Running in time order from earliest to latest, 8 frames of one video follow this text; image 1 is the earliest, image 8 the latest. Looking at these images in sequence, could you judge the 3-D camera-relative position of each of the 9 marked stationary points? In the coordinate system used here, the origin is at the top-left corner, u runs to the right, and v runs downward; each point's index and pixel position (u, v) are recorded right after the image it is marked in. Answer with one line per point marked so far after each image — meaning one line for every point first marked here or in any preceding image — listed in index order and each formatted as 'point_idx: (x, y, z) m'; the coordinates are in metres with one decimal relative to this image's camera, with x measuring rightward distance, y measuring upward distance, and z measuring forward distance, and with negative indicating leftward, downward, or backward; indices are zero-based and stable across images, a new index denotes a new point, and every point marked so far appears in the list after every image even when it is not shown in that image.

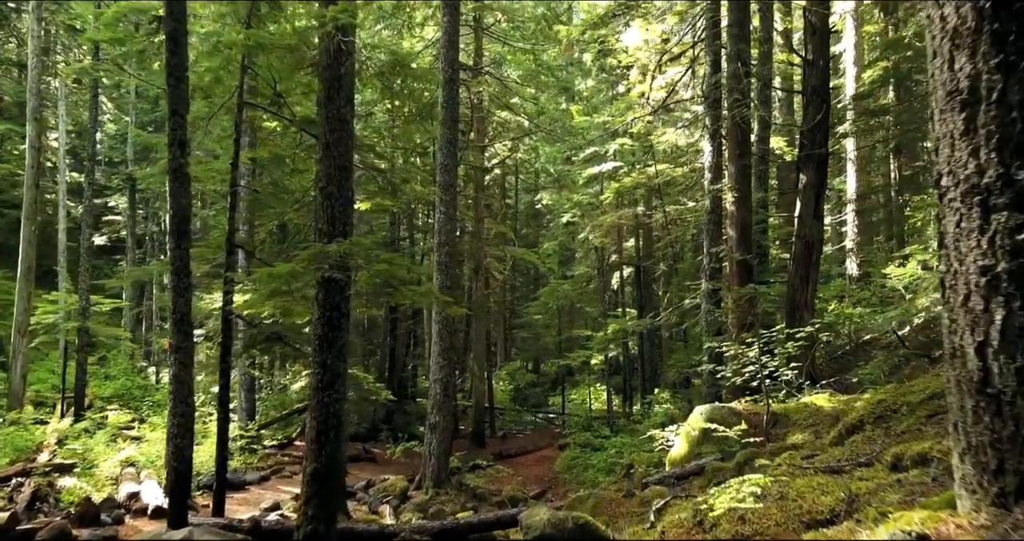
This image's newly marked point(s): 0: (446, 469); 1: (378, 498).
0: (-1.2, -3.7, +13.5) m
1: (-2.3, -3.9, +12.5) m
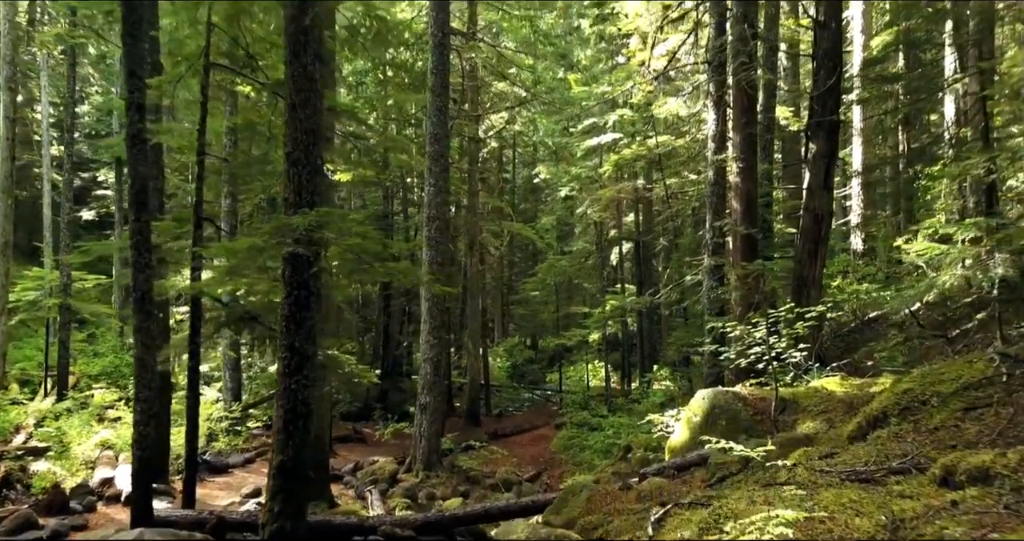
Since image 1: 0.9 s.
0: (-1.3, -3.2, +13.0) m
1: (-2.4, -3.5, +12.1) m
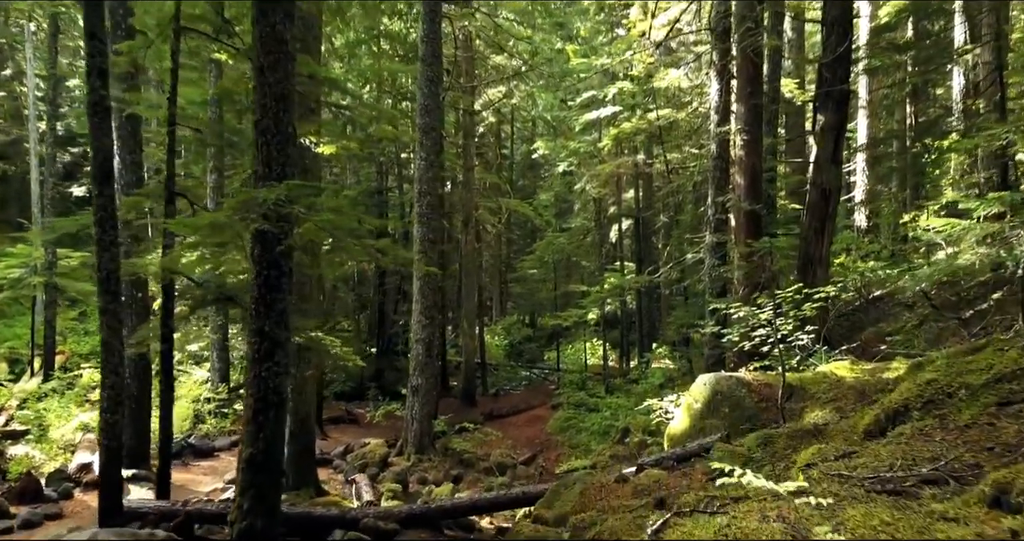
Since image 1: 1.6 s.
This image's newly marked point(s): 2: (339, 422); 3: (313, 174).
0: (-1.4, -2.8, +12.7) m
1: (-2.5, -3.1, +11.7) m
2: (-3.6, -3.2, +15.2) m
3: (-2.7, +1.3, +9.8) m
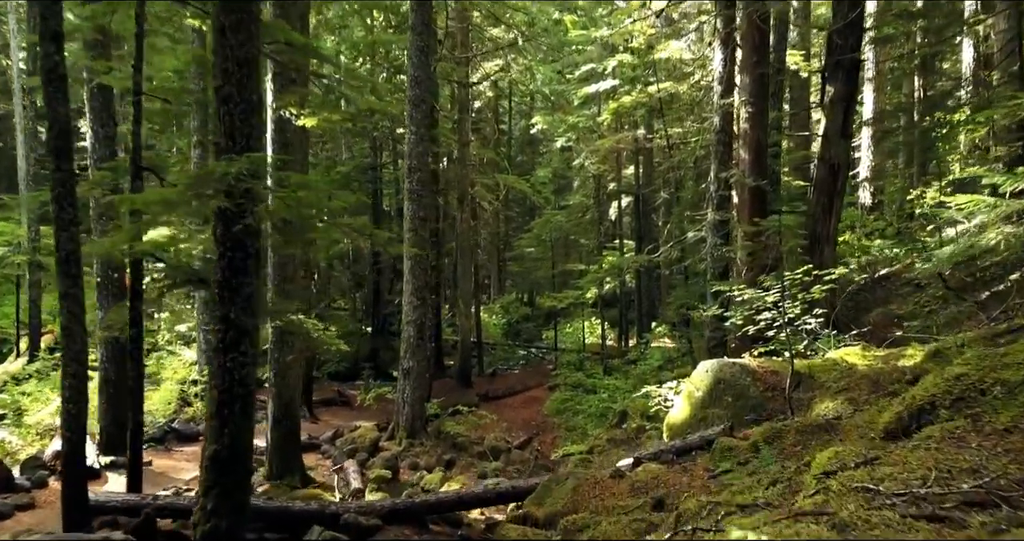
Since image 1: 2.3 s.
0: (-1.5, -2.5, +12.3) m
1: (-2.6, -2.8, +11.4) m
2: (-3.7, -2.7, +14.9) m
3: (-2.8, +1.6, +9.3) m
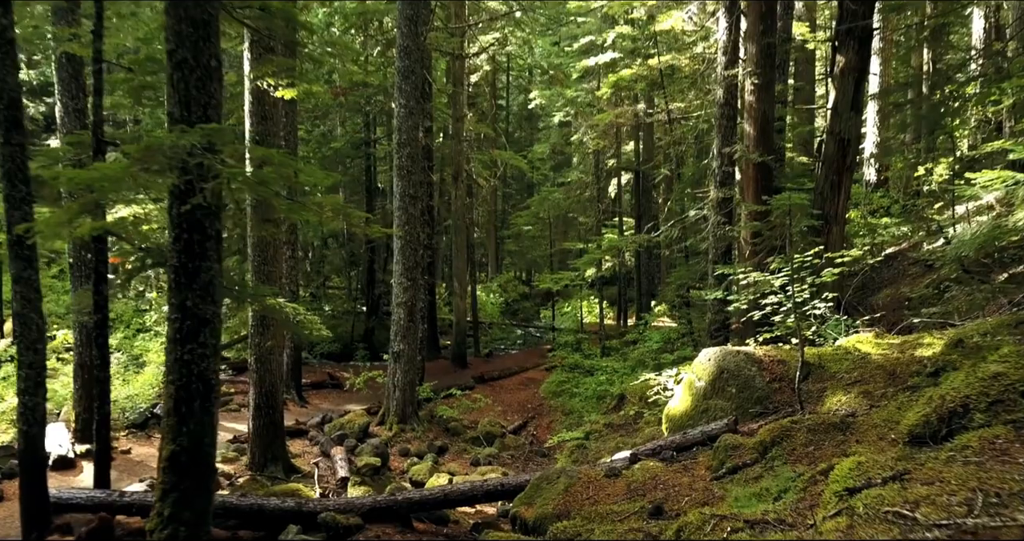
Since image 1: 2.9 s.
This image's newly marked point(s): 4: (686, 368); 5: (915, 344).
0: (-1.6, -2.1, +11.9) m
1: (-2.7, -2.5, +11.0) m
2: (-3.8, -2.3, +14.5) m
3: (-2.9, +1.8, +8.8) m
4: (+1.6, -0.9, +6.6) m
5: (+3.2, -0.6, +5.8) m
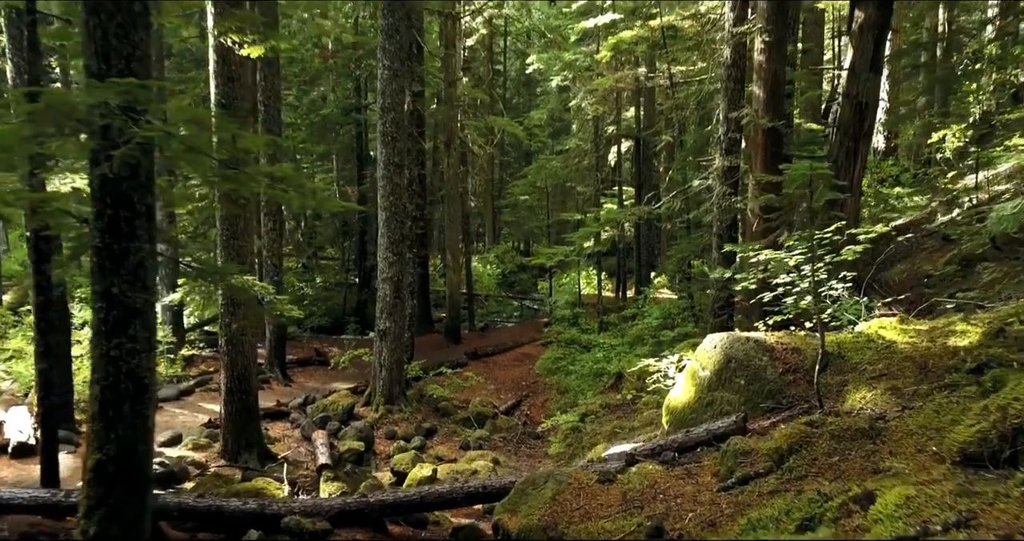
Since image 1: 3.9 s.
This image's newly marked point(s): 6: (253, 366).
0: (-1.7, -1.7, +11.4) m
1: (-2.8, -2.1, +10.5) m
2: (-3.9, -1.8, +13.9) m
3: (-3.0, +2.1, +8.1) m
4: (+1.5, -0.7, +6.0) m
5: (+3.1, -0.4, +5.2) m
6: (-3.0, -1.1, +8.4) m
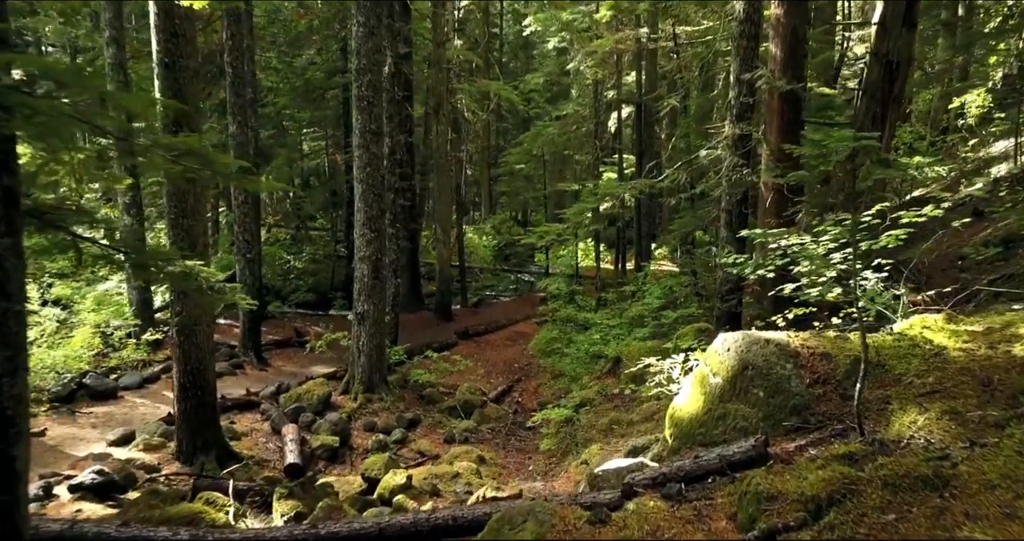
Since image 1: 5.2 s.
0: (-1.9, -1.4, +10.6) m
1: (-3.0, -1.8, +9.7) m
2: (-4.0, -1.4, +13.1) m
3: (-3.1, +2.2, +7.1) m
4: (+1.3, -0.6, +5.2) m
5: (+2.9, -0.4, +4.3) m
6: (-3.1, -0.9, +7.5) m
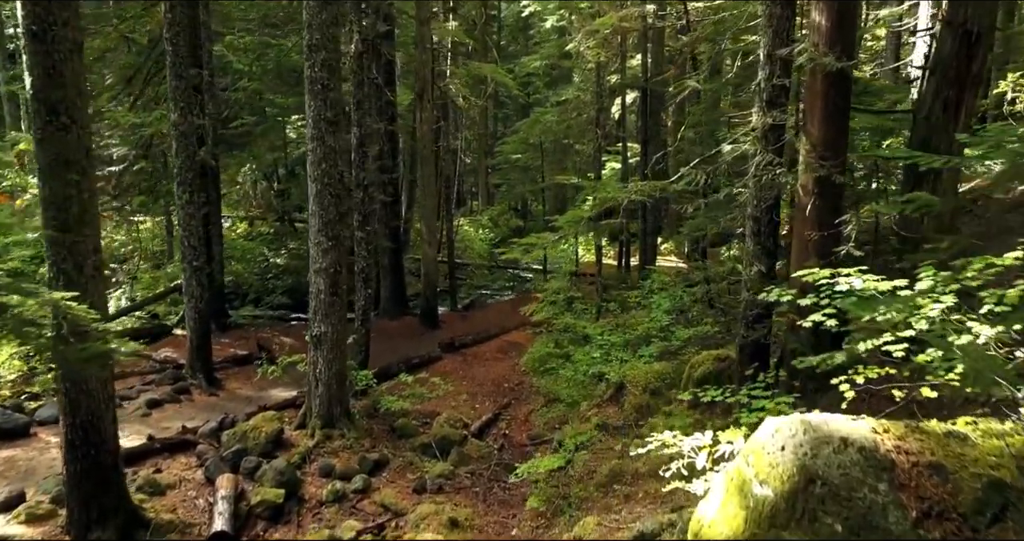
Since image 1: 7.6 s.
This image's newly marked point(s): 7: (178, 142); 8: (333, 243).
0: (-2.1, -1.6, +9.0) m
1: (-3.2, -2.0, +8.1) m
2: (-4.2, -1.5, +11.6) m
3: (-3.3, +2.0, +5.5) m
4: (+1.1, -0.9, +3.6) m
5: (+2.7, -0.7, +2.8) m
6: (-3.3, -1.1, +6.0) m
7: (-4.7, +1.8, +10.4) m
8: (-2.1, +0.3, +8.6) m
